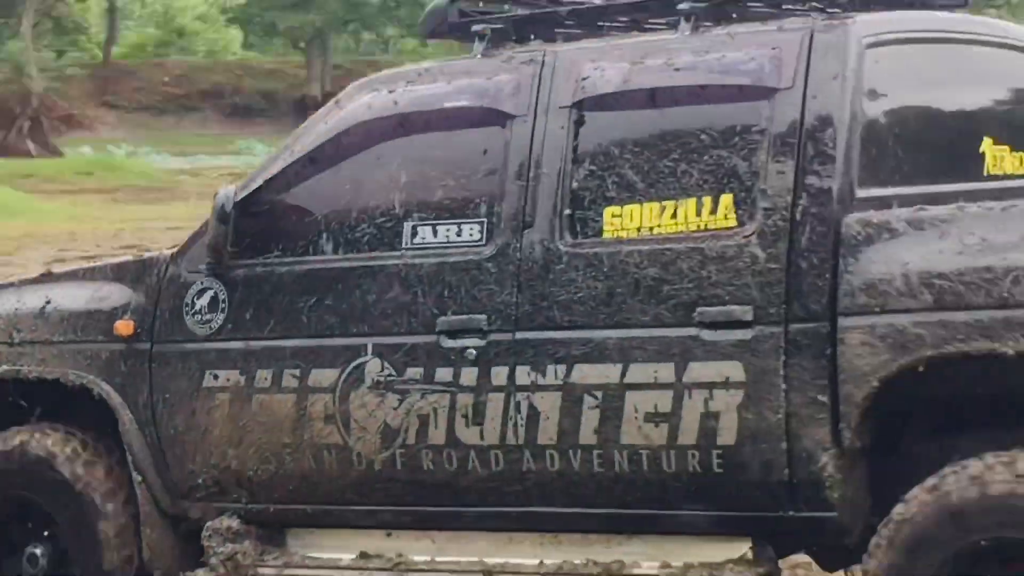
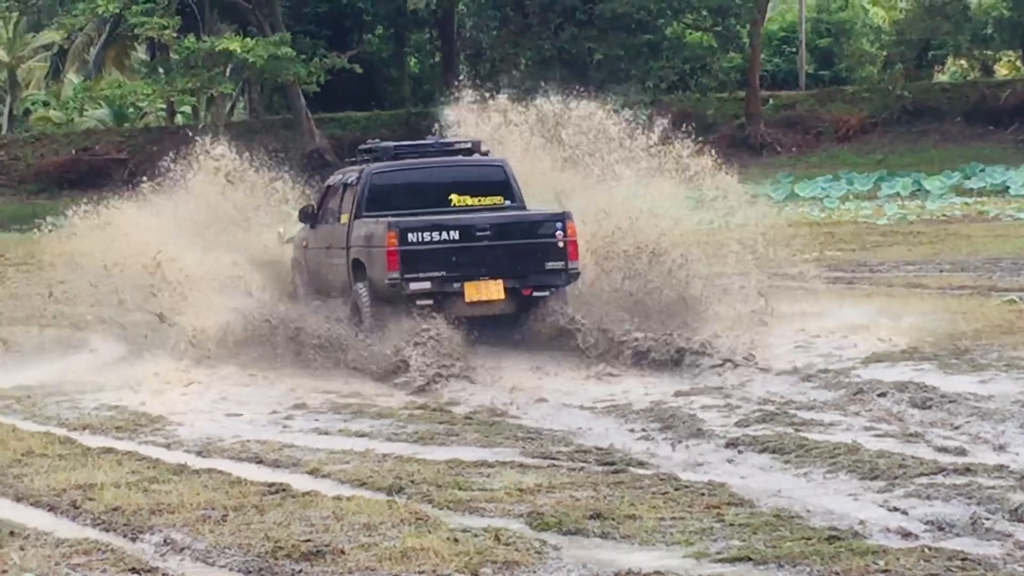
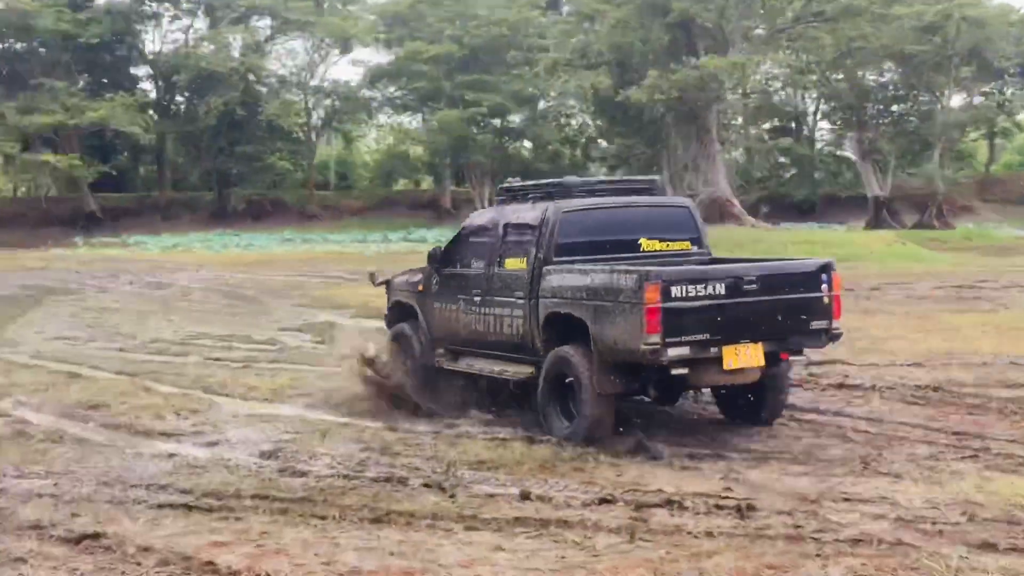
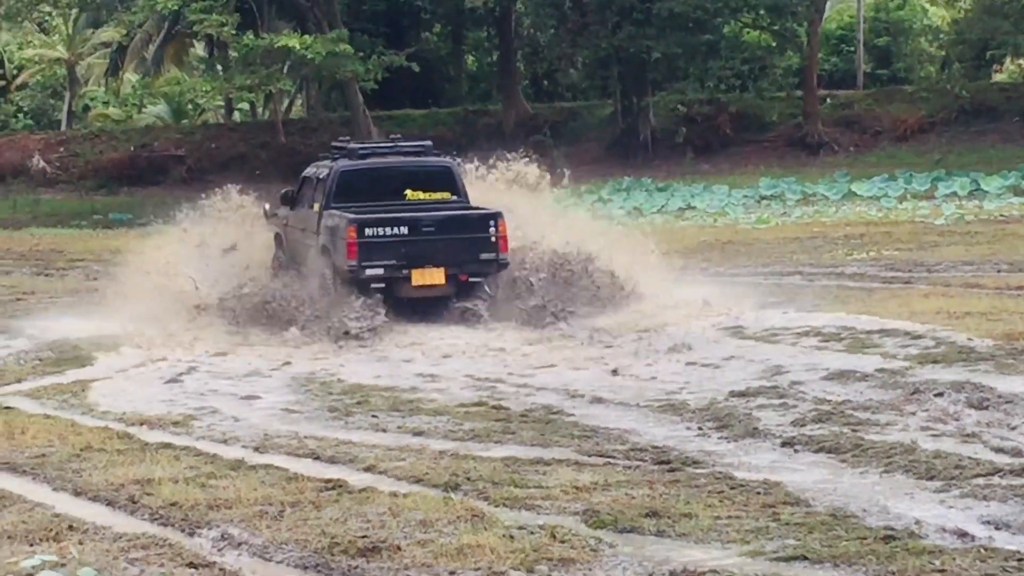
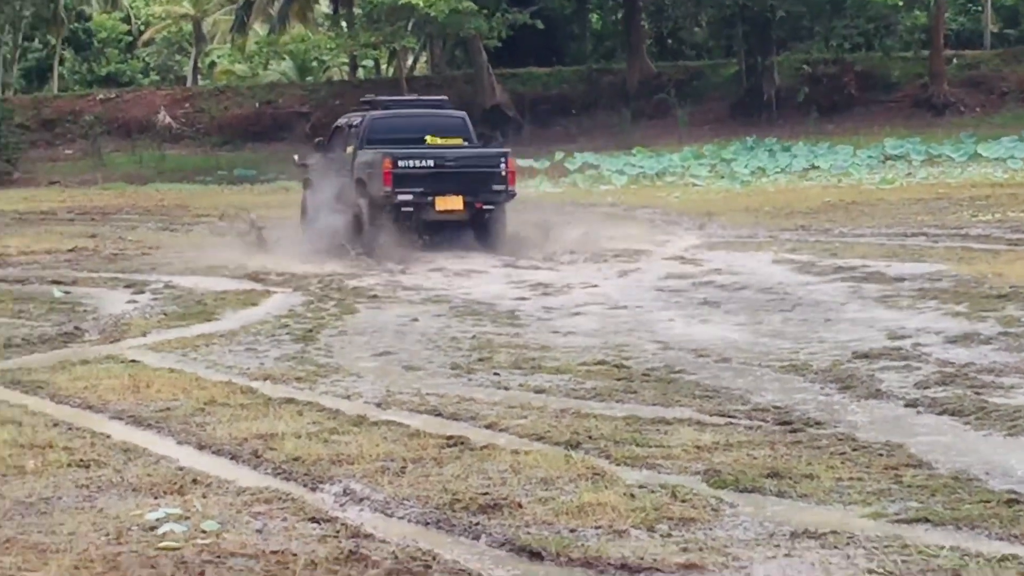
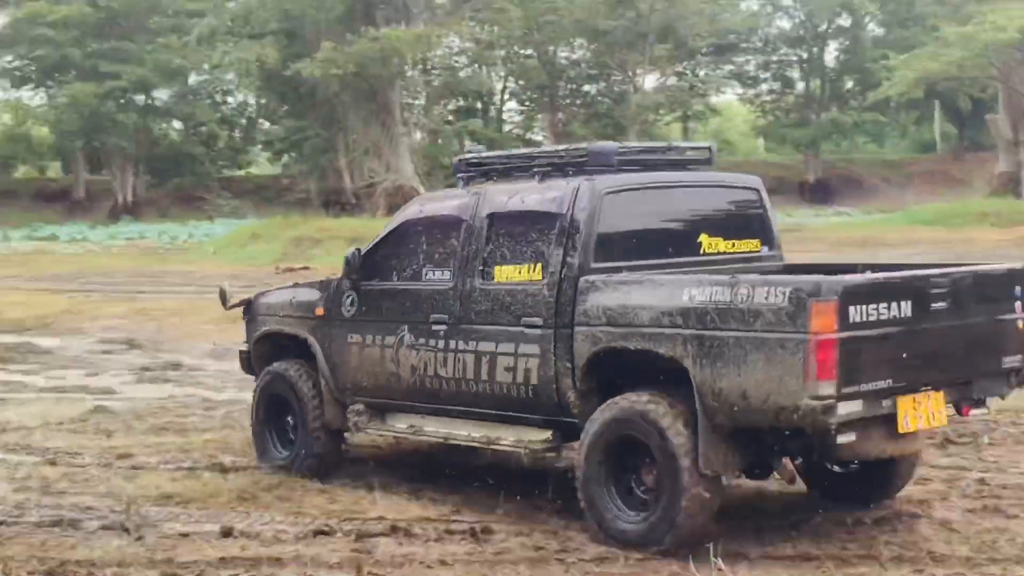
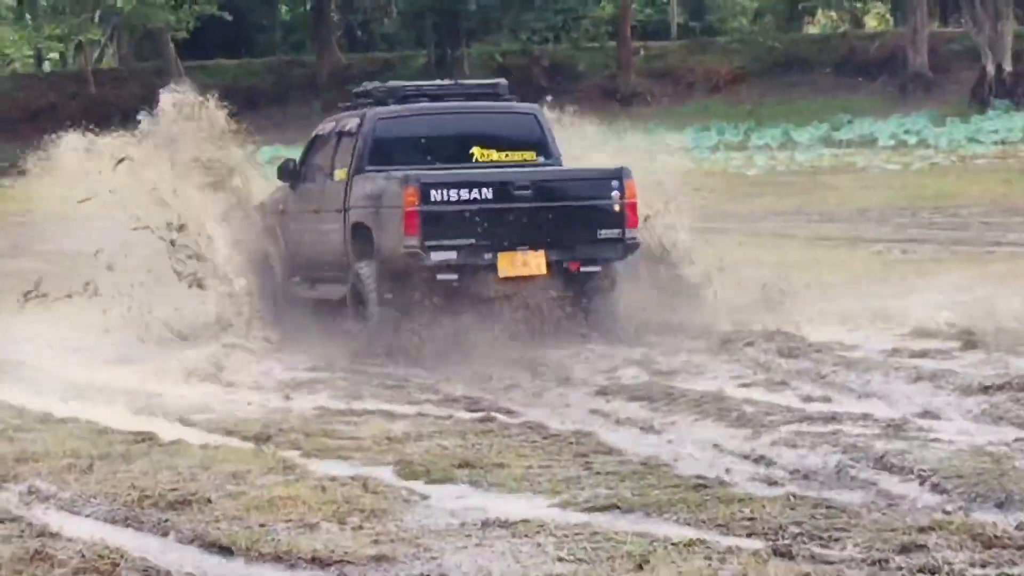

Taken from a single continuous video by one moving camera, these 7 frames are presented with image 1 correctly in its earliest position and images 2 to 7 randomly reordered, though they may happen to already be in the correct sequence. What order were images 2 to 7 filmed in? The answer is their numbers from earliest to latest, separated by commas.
6, 3, 7, 2, 4, 5
